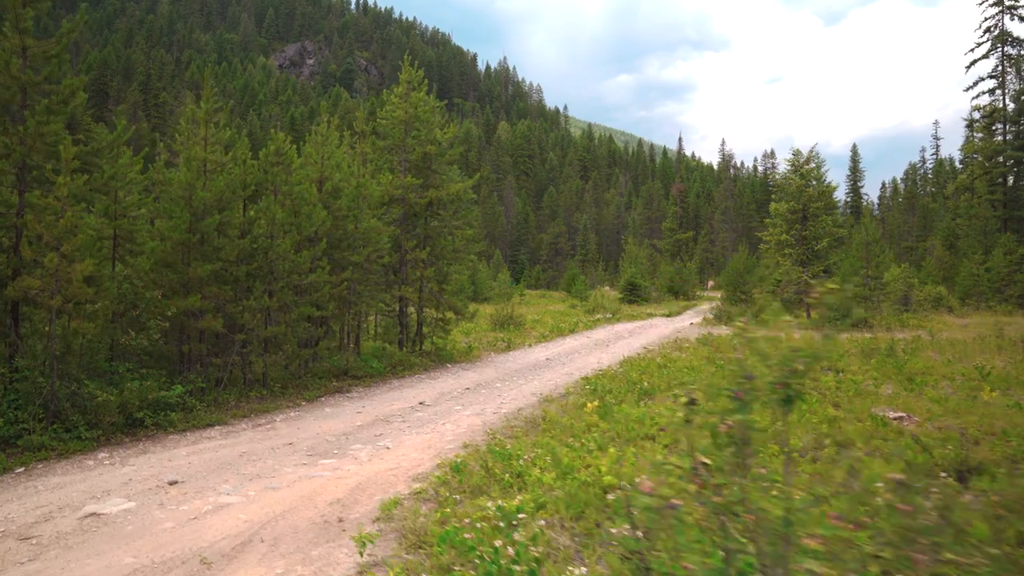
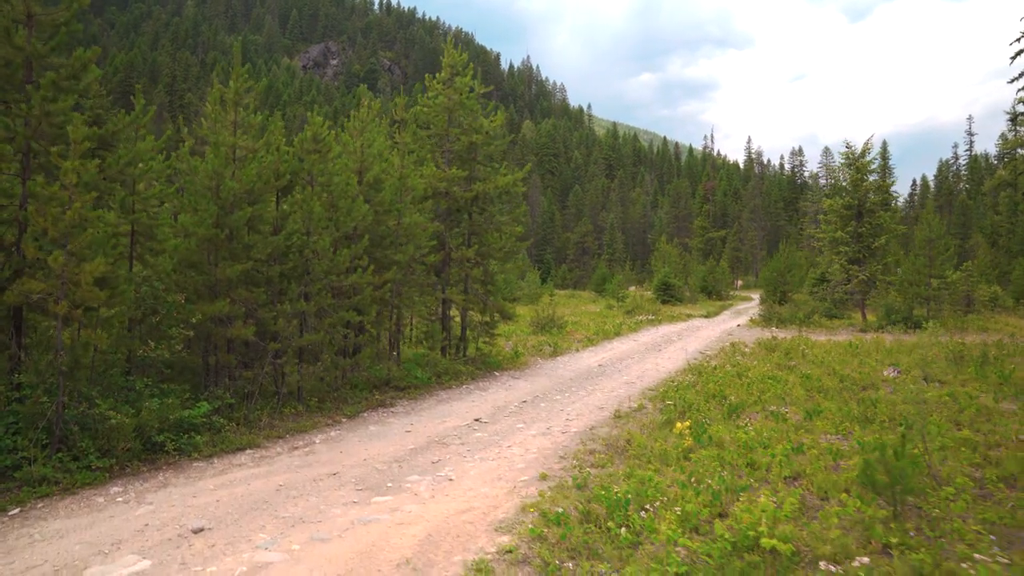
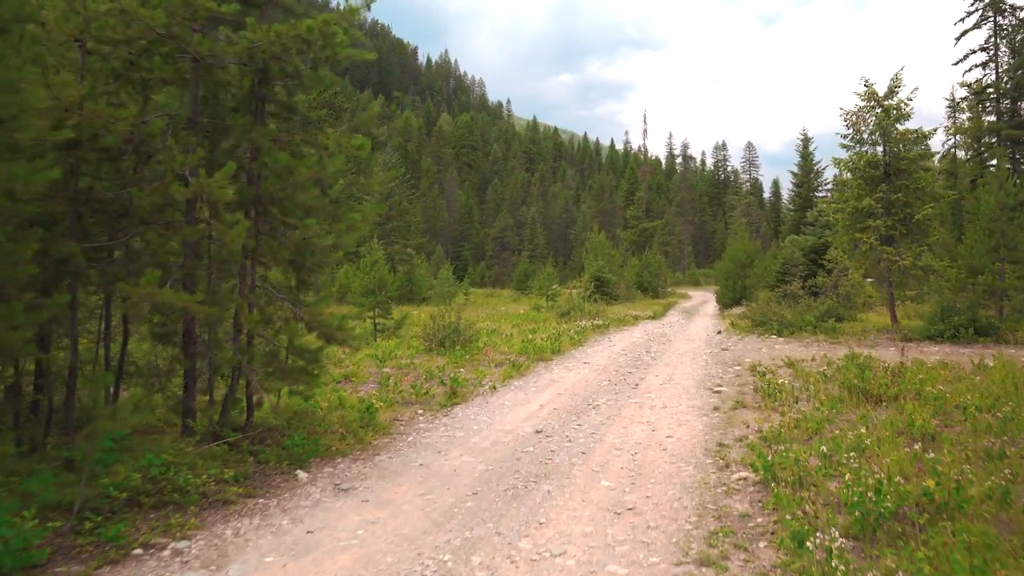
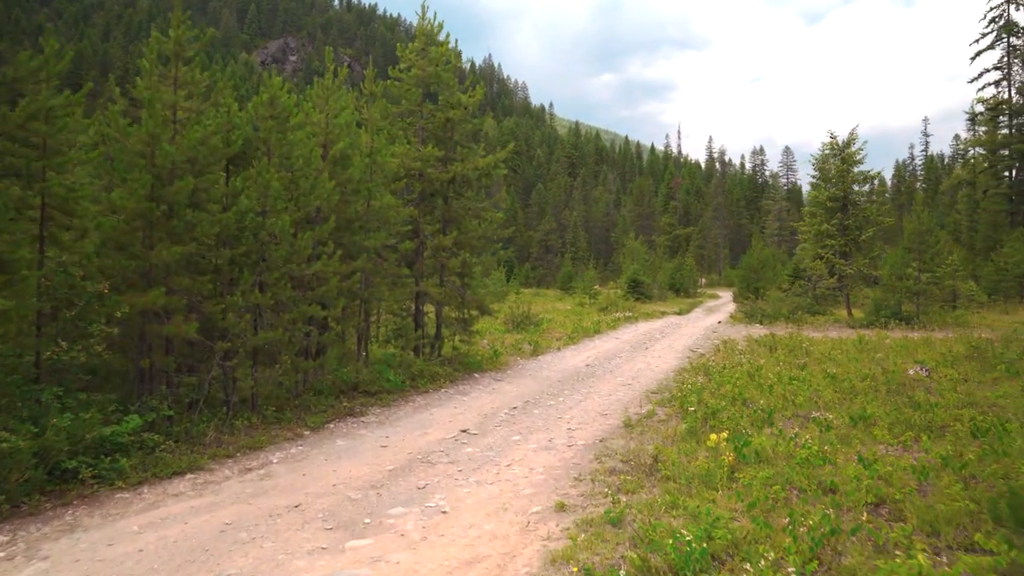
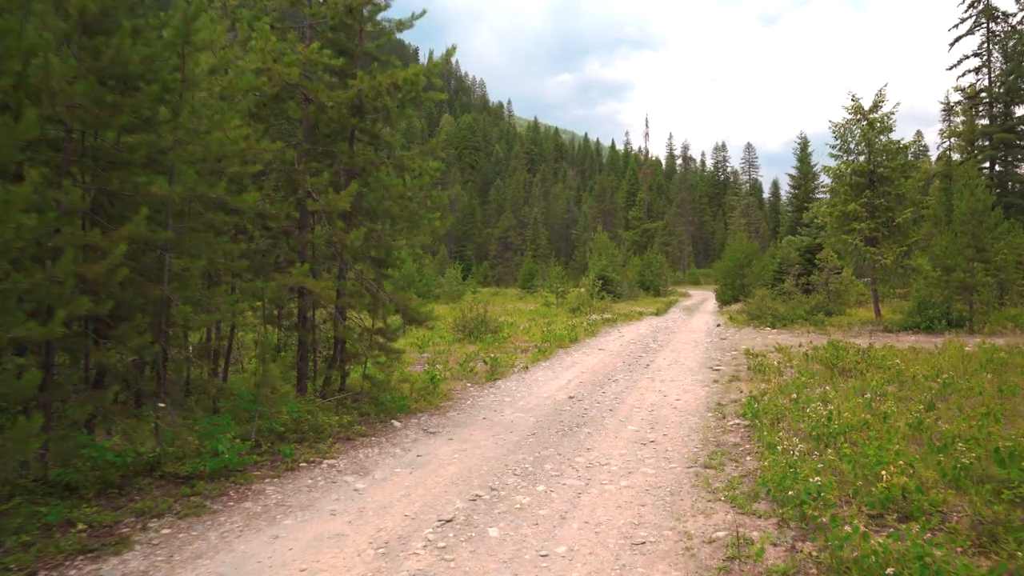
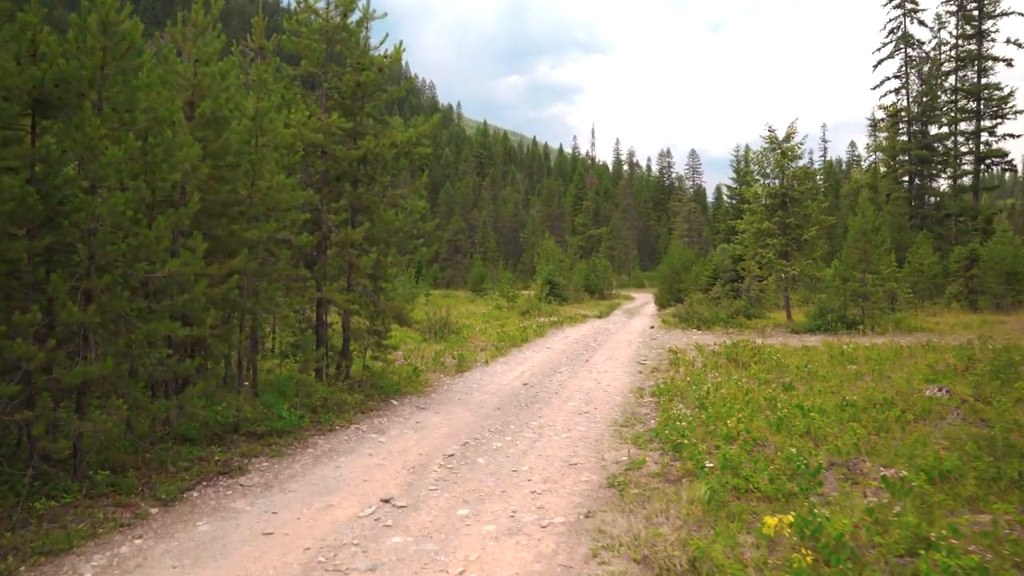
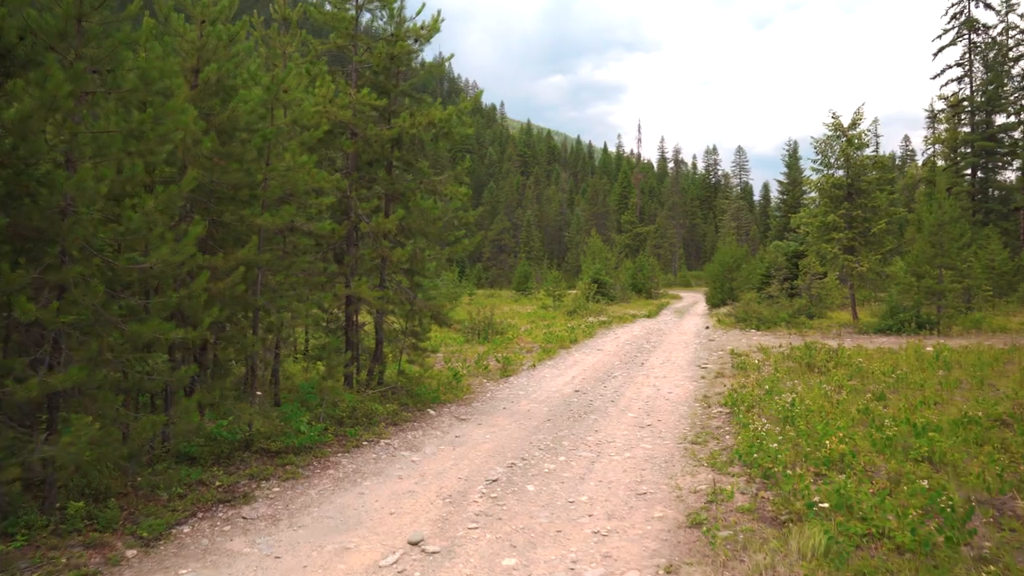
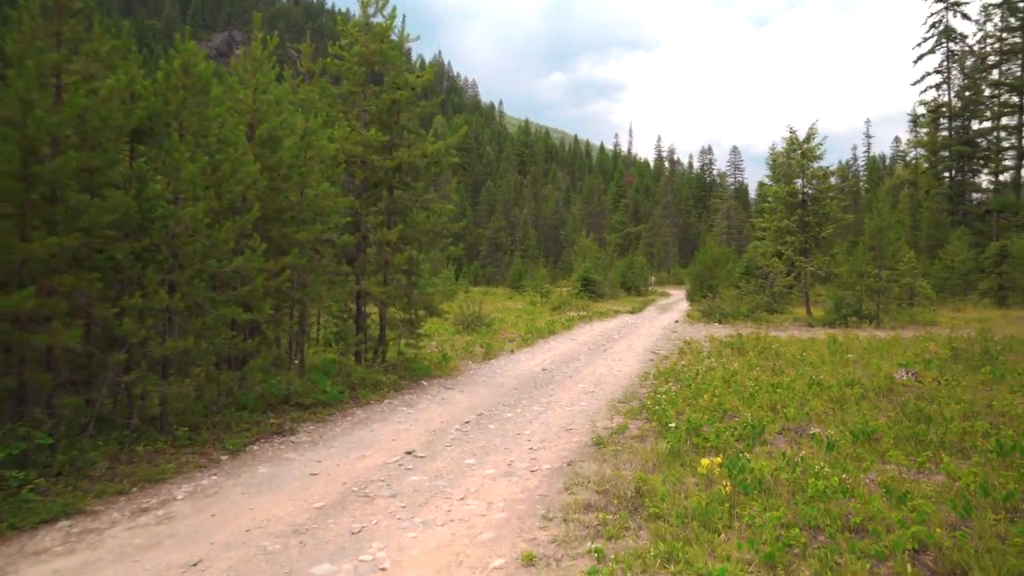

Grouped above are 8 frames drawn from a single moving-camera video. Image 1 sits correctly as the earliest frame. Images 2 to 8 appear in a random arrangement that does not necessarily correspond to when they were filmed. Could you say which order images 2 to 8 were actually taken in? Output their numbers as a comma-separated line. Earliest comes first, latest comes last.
2, 4, 8, 6, 7, 5, 3
